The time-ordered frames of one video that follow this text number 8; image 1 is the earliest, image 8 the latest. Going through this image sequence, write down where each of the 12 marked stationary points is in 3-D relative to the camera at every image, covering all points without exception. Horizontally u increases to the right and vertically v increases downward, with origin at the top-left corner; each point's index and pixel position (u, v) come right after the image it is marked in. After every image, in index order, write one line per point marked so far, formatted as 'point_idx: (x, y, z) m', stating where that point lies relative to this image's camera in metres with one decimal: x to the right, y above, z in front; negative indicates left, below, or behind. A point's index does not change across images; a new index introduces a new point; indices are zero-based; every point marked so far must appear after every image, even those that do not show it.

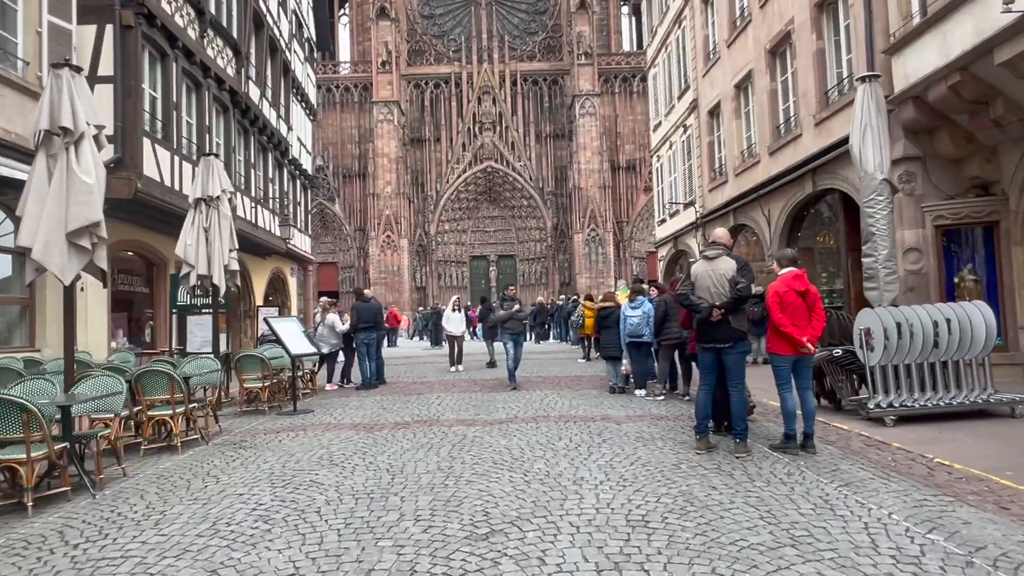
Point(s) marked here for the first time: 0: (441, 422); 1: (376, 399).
0: (-0.8, -1.6, +8.0) m
1: (-2.0, -1.7, +10.6) m
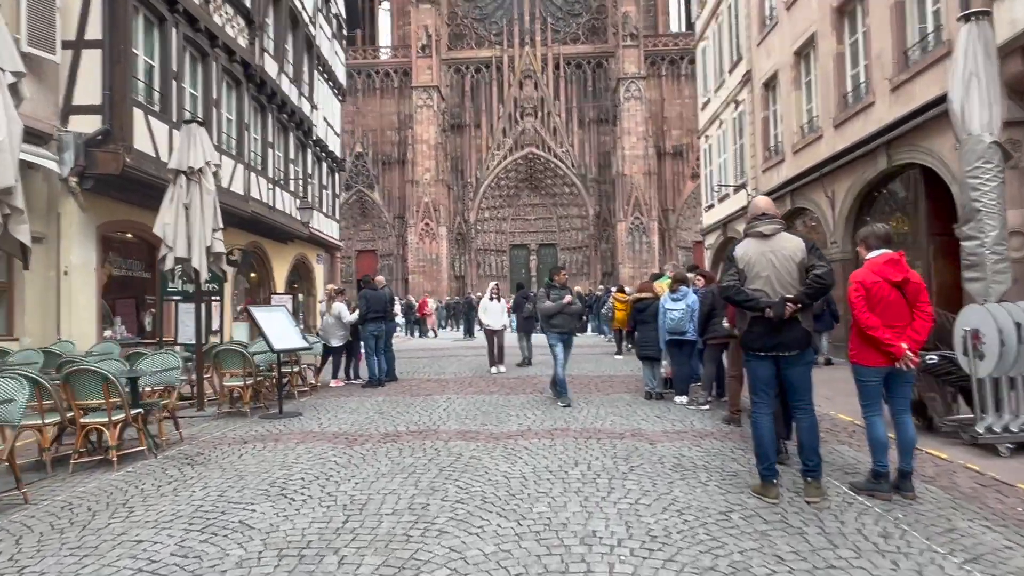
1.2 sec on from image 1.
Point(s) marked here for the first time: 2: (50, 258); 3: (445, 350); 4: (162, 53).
0: (-0.7, -1.4, +6.7) m
1: (-1.8, -1.5, +9.4) m
2: (-6.9, +0.5, +10.5) m
3: (-1.7, -1.7, +18.6) m
4: (-6.1, +4.1, +12.2) m
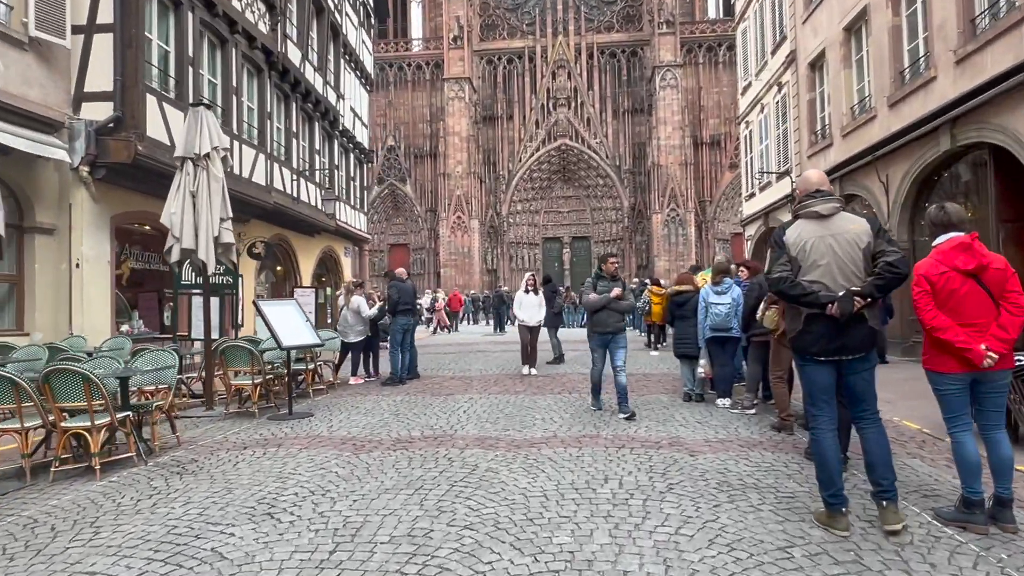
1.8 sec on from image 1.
0: (-0.5, -1.3, +6.1) m
1: (-1.4, -1.4, +8.8) m
2: (-6.5, +0.6, +10.2) m
3: (-1.0, -1.5, +18.0) m
4: (-5.6, +4.2, +11.8) m
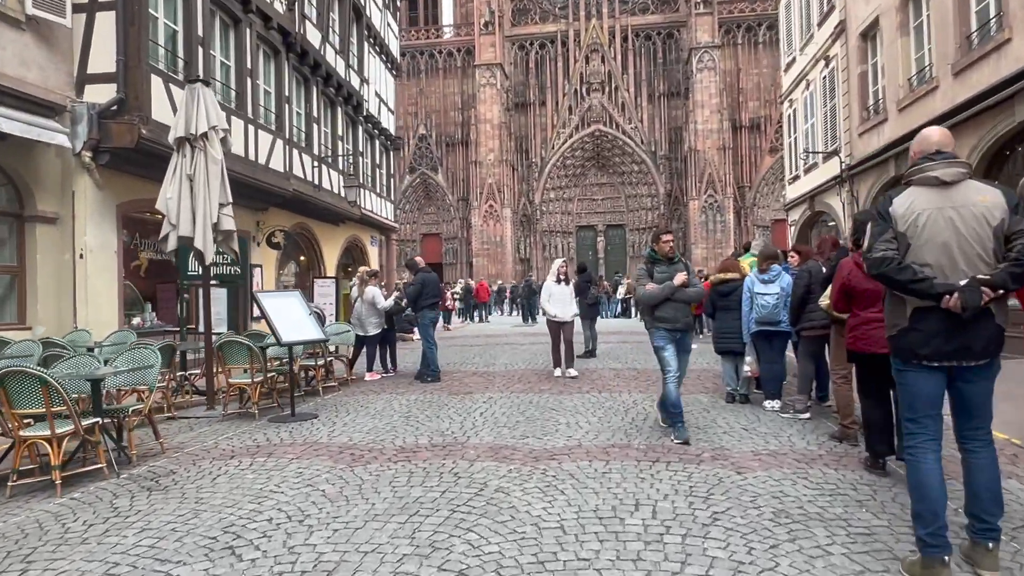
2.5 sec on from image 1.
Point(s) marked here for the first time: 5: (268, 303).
0: (-0.4, -1.3, +5.3) m
1: (-1.2, -1.3, +8.1) m
2: (-6.2, +0.7, +9.7) m
3: (-0.2, -1.2, +17.3) m
4: (-5.2, +4.4, +11.3) m
5: (-2.5, -0.2, +7.1) m
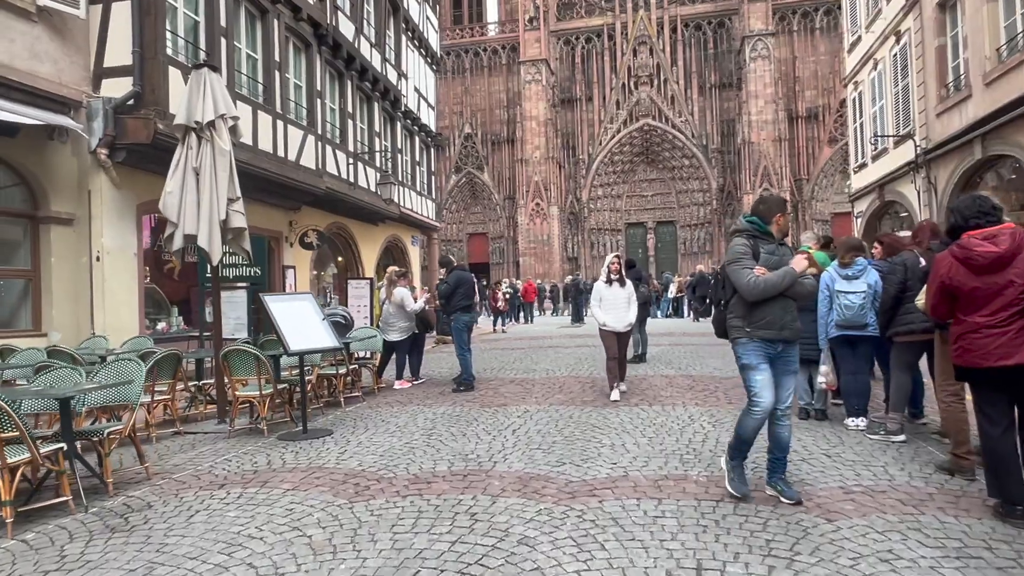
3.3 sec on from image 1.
0: (-0.1, -1.3, +4.5) m
1: (-0.8, -1.3, +7.3) m
2: (-5.7, +0.6, +9.2) m
3: (+0.8, -1.2, +16.4) m
4: (-4.7, +4.3, +10.7) m
5: (-2.2, -0.2, +6.4) m
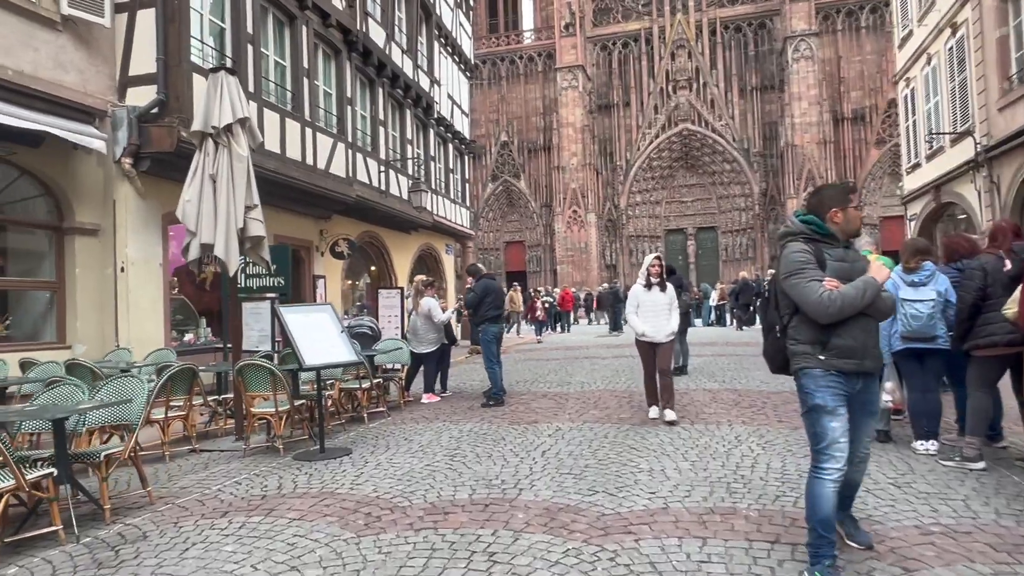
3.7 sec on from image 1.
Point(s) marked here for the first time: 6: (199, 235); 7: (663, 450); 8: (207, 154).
0: (0.0, -1.3, +4.0) m
1: (-0.5, -1.4, +6.9) m
2: (-5.3, +0.5, +9.1) m
3: (+1.6, -1.4, +15.8) m
4: (-4.2, +4.2, +10.6) m
5: (-1.9, -0.3, +6.1) m
6: (-3.0, +0.5, +6.7) m
7: (+1.2, -1.3, +5.6) m
8: (-3.0, +1.3, +6.8) m
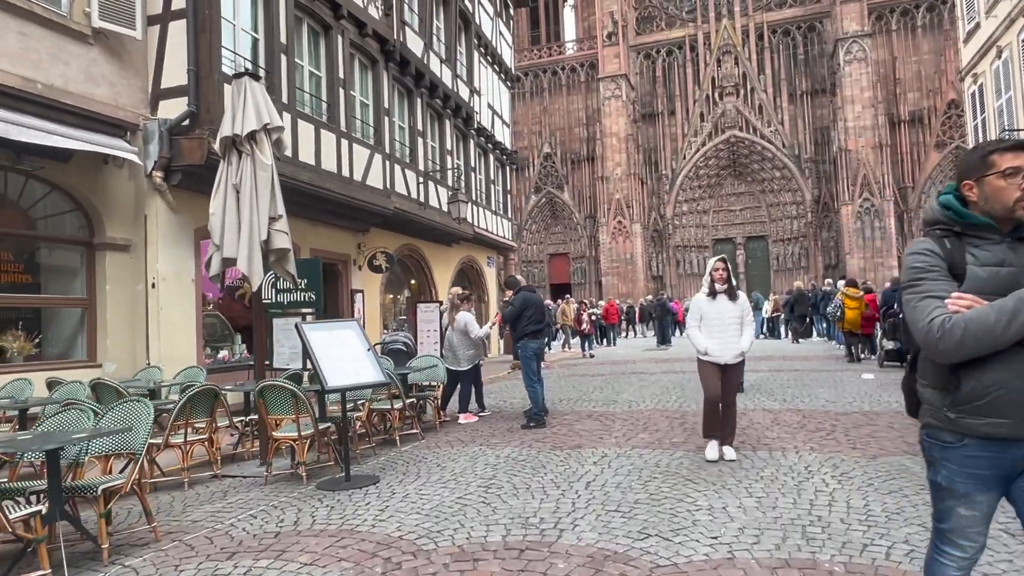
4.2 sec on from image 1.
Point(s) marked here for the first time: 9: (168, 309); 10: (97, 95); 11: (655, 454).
0: (+0.2, -1.4, +3.5) m
1: (-0.1, -1.5, +6.3) m
2: (-4.8, +0.2, +8.9) m
3: (+2.6, -1.7, +15.2) m
4: (-3.6, +3.9, +10.4) m
5: (-1.6, -0.4, +5.7) m
6: (-2.6, +0.4, +6.4) m
7: (+1.5, -1.4, +5.0) m
8: (-2.6, +1.2, +6.5) m
9: (-4.4, -0.3, +9.0) m
10: (-5.1, +2.4, +8.6) m
11: (+1.2, -1.4, +6.0) m
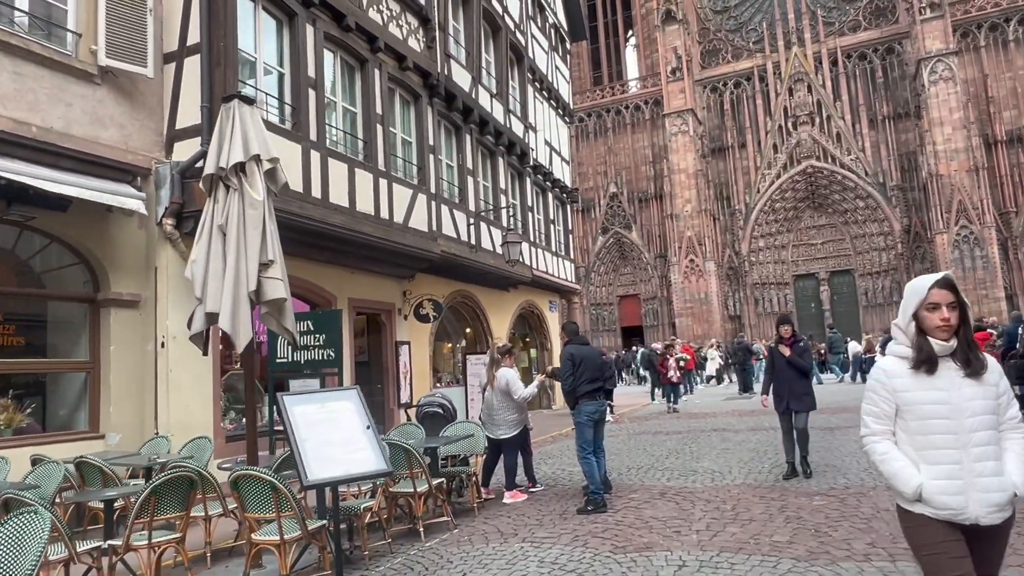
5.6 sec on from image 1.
0: (+0.2, -1.6, +2.0) m
1: (+0.3, -1.9, +4.9) m
2: (-4.2, -0.4, +8.0) m
3: (+3.8, -2.5, +13.4) m
4: (-3.0, +3.2, +9.6) m
5: (-1.3, -0.8, +4.5) m
6: (-2.3, -0.1, +5.3) m
7: (+1.7, -1.6, +3.4) m
8: (-2.3, +0.7, +5.5) m
9: (-3.8, -0.9, +8.0) m
10: (-4.6, +1.7, +7.9) m
11: (+1.5, -1.7, +4.5) m
